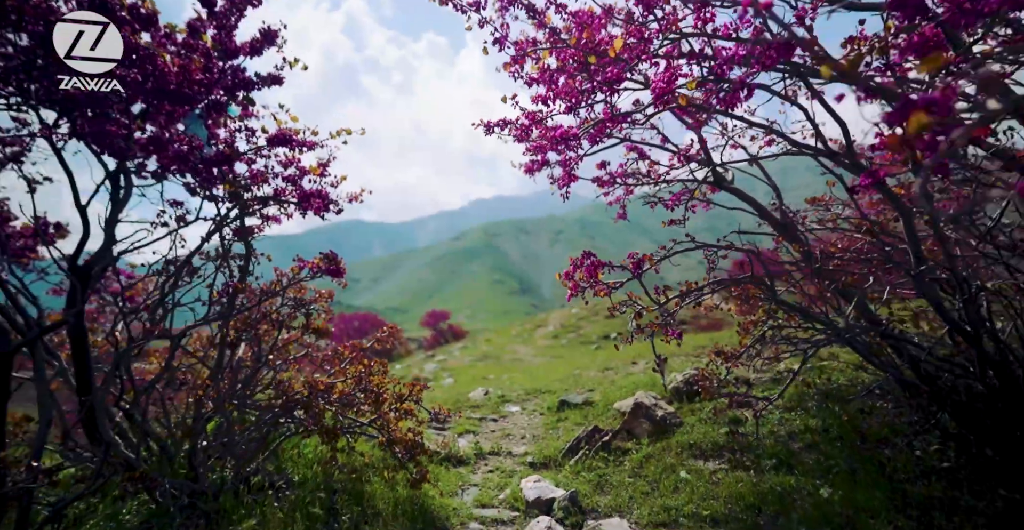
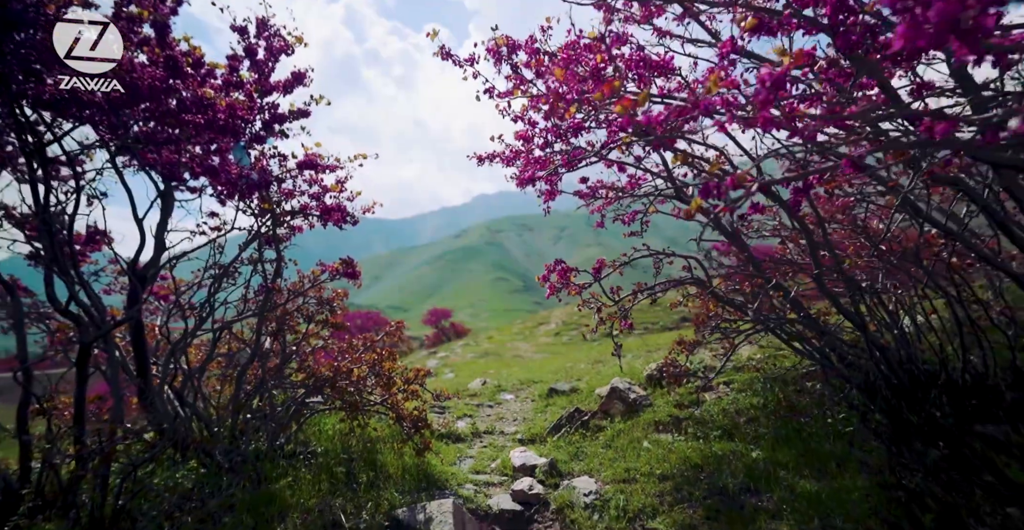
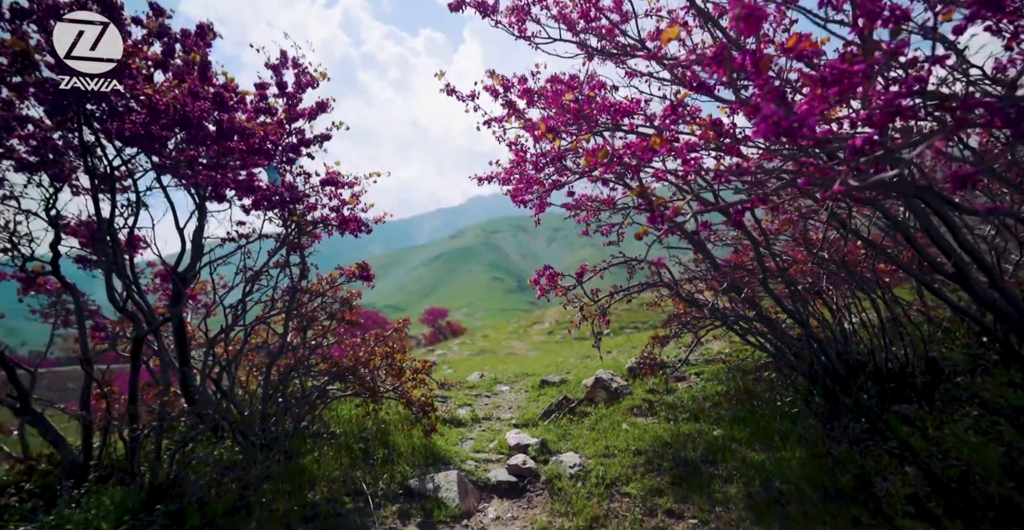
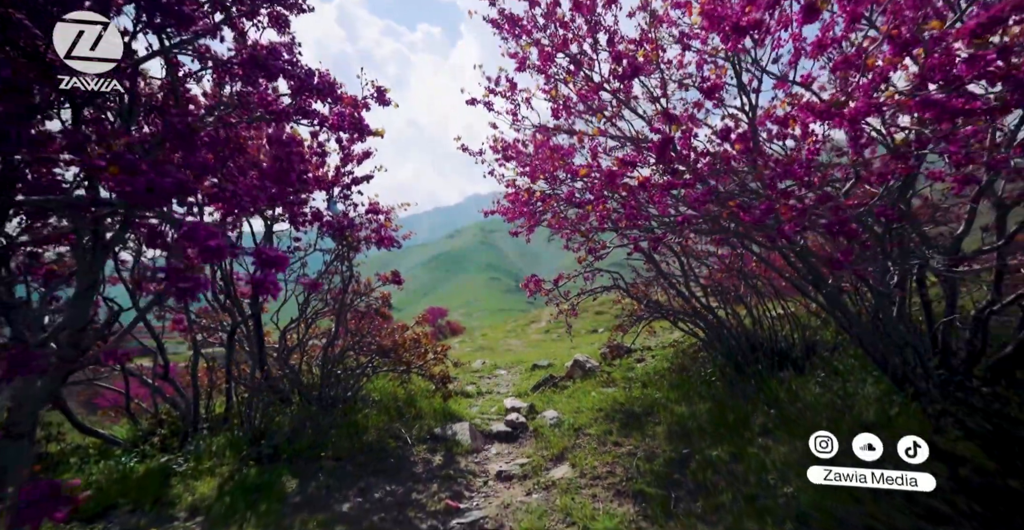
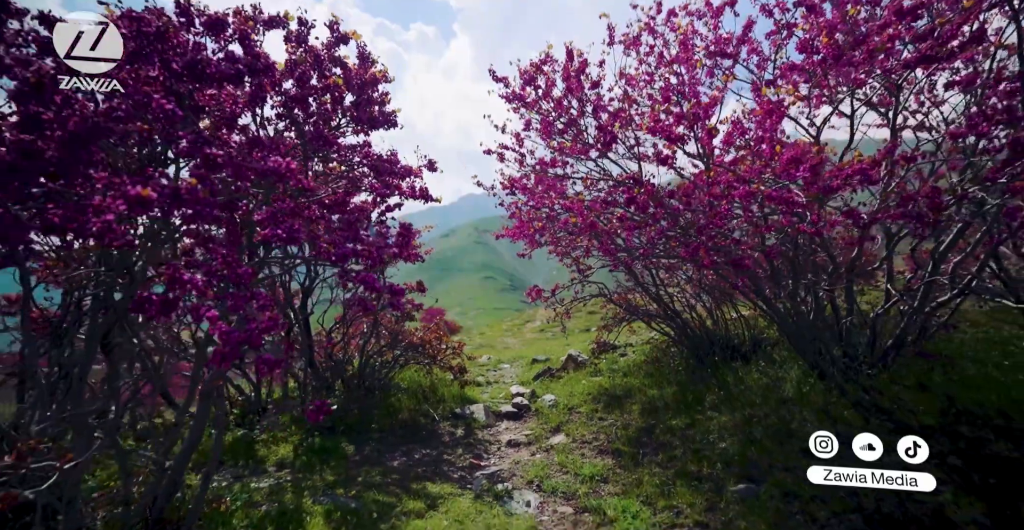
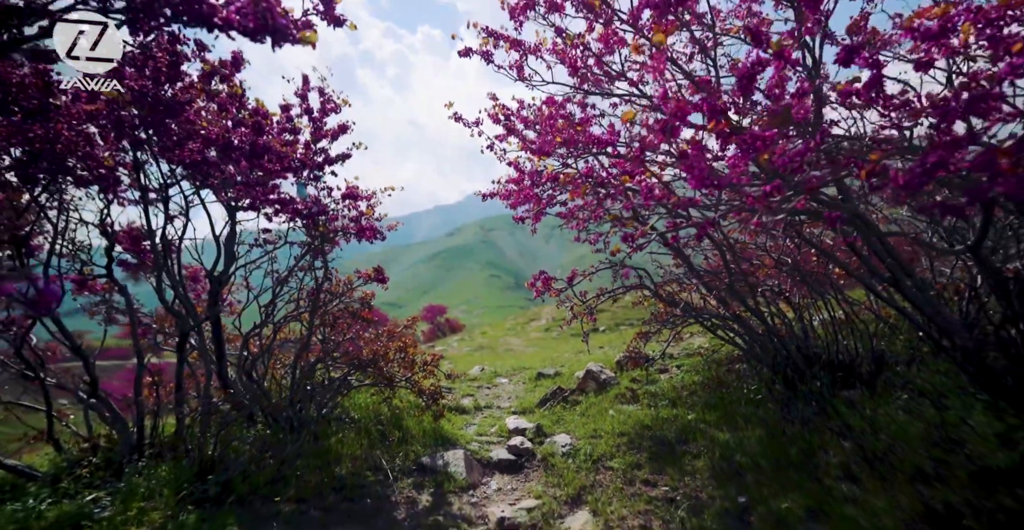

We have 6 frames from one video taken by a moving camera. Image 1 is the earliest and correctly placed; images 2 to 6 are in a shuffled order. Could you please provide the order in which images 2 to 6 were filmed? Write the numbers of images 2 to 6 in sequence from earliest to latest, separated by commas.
2, 3, 6, 4, 5
